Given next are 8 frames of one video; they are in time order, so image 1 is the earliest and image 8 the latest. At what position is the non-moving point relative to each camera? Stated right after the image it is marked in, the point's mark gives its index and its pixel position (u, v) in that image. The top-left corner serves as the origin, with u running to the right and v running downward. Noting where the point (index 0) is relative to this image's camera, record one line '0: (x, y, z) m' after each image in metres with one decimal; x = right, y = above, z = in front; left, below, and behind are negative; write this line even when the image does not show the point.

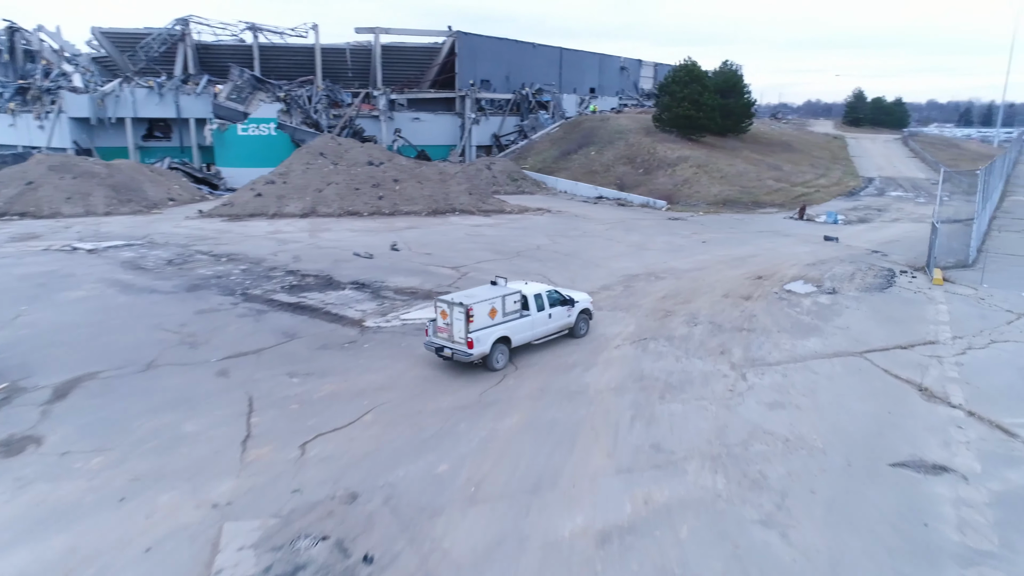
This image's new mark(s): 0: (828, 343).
0: (+7.2, -1.3, +16.4) m
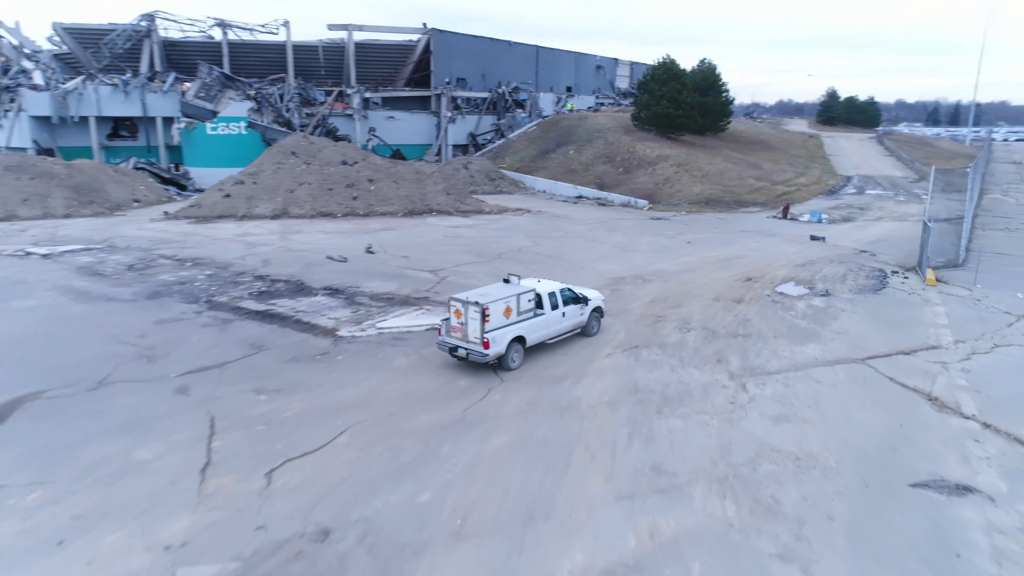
0: (+6.9, -1.3, +15.6) m
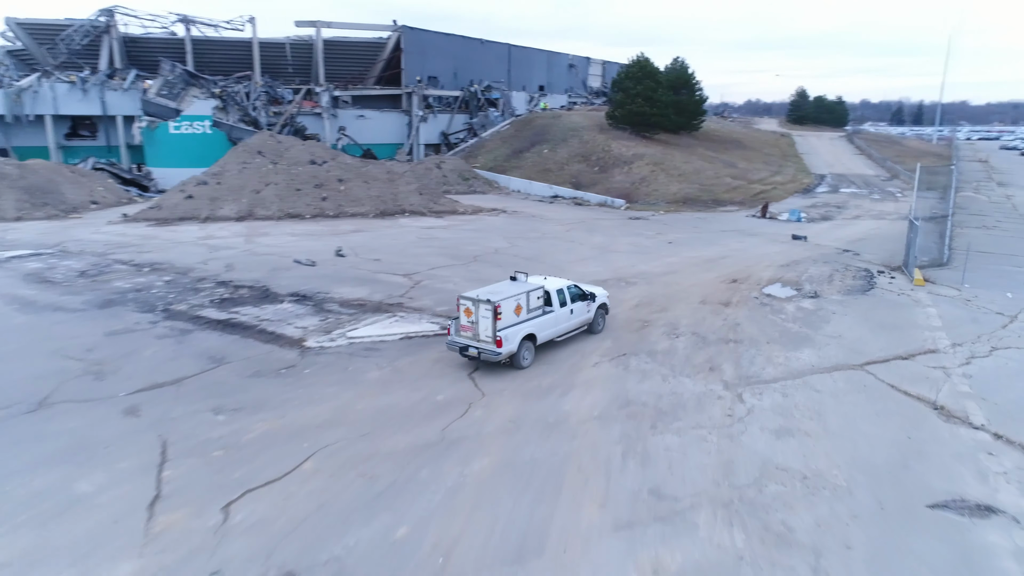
0: (+6.5, -1.4, +14.9) m
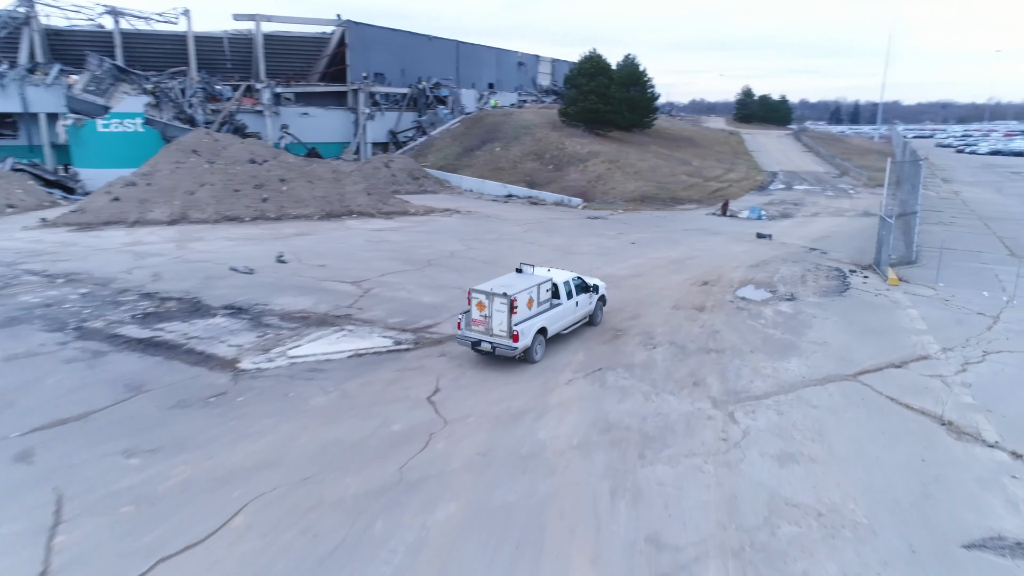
0: (+5.8, -1.5, +13.8) m
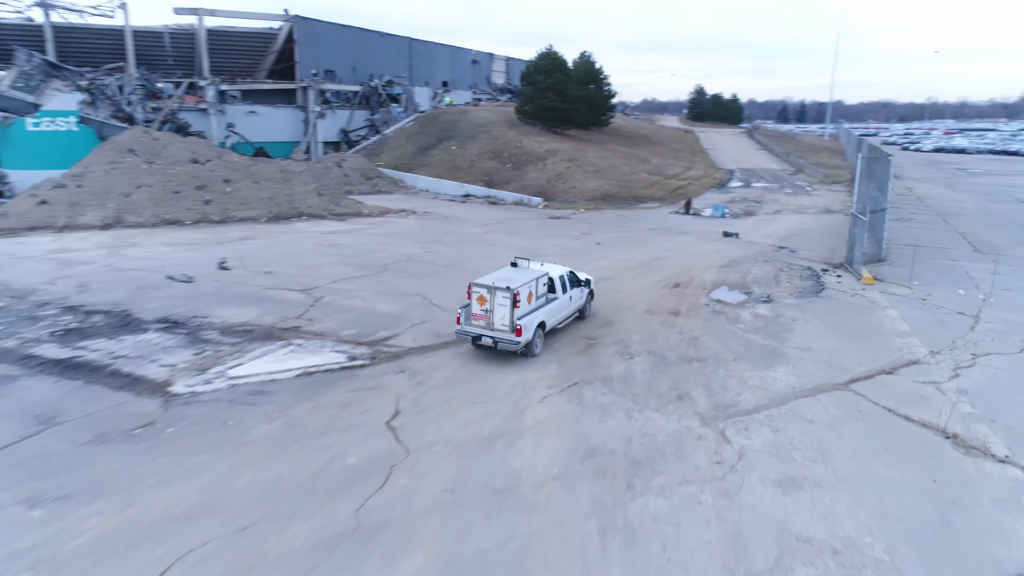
0: (+5.2, -1.5, +12.9) m
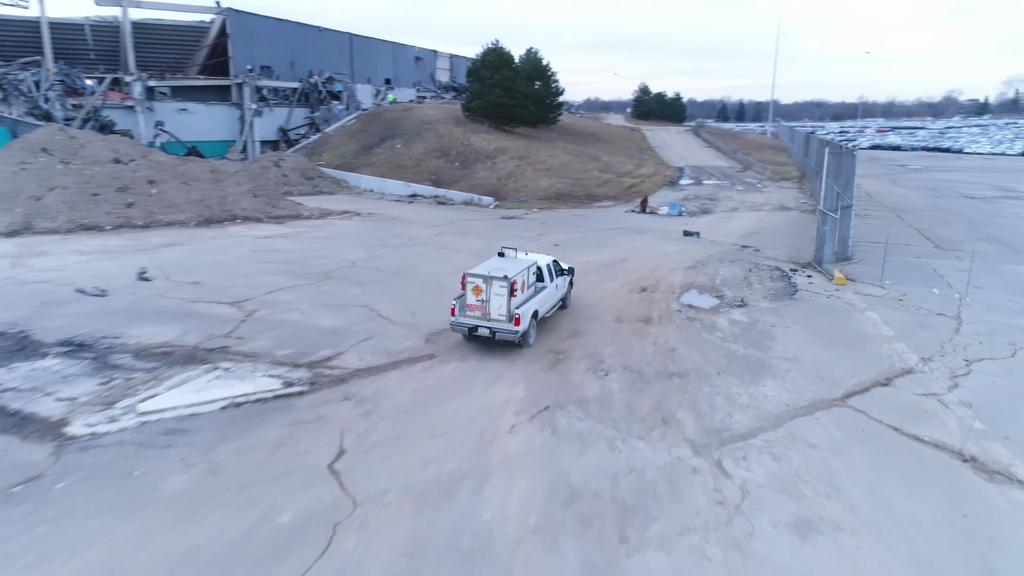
0: (+4.6, -1.6, +11.7) m
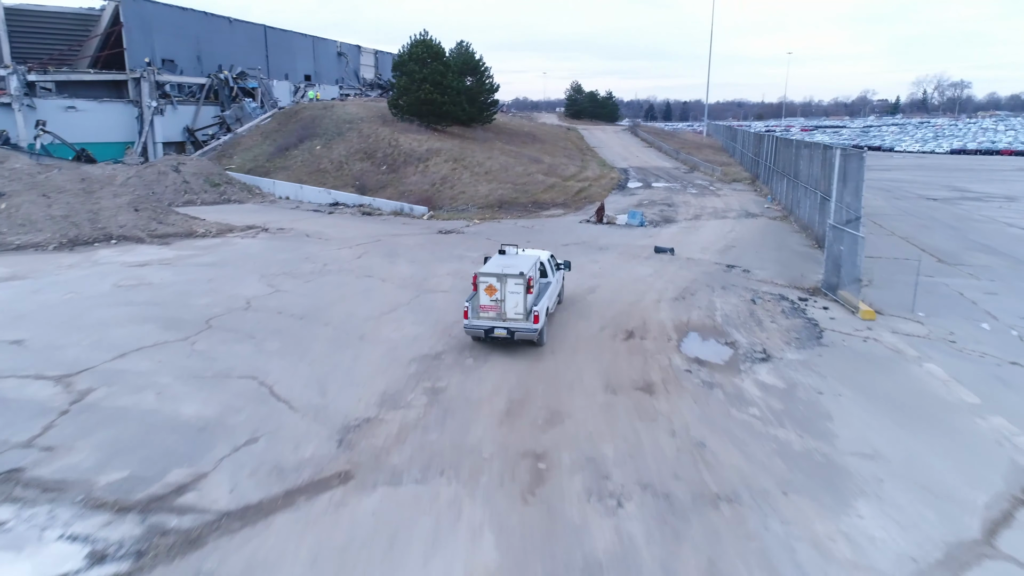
0: (+4.2, -2.5, +7.7) m
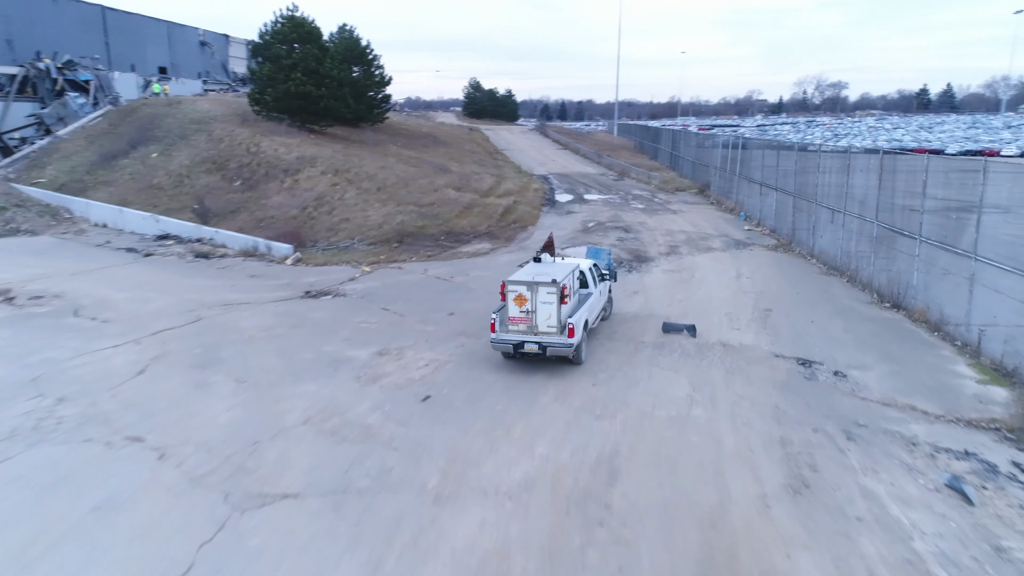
0: (+4.8, -4.4, -0.9) m
